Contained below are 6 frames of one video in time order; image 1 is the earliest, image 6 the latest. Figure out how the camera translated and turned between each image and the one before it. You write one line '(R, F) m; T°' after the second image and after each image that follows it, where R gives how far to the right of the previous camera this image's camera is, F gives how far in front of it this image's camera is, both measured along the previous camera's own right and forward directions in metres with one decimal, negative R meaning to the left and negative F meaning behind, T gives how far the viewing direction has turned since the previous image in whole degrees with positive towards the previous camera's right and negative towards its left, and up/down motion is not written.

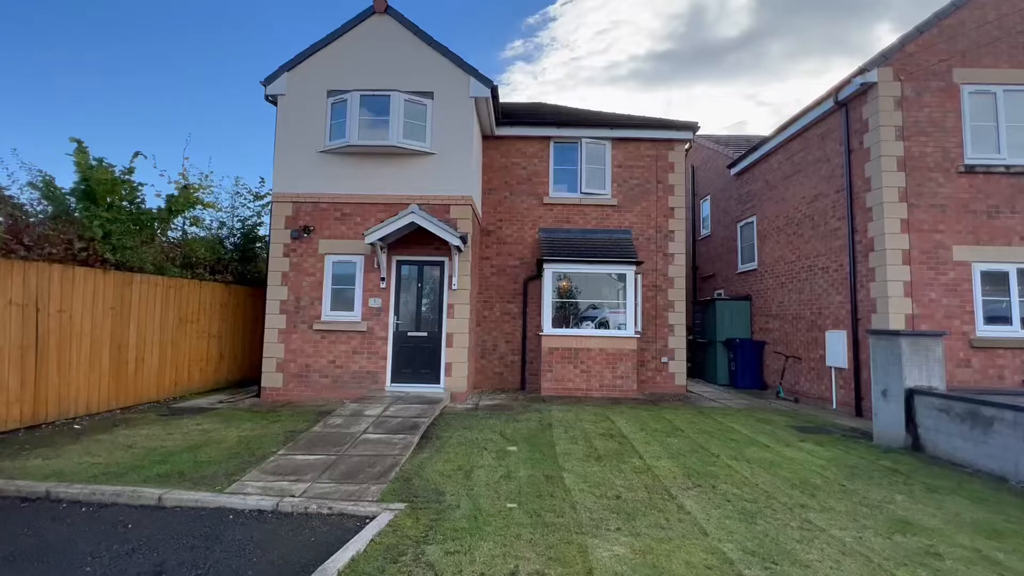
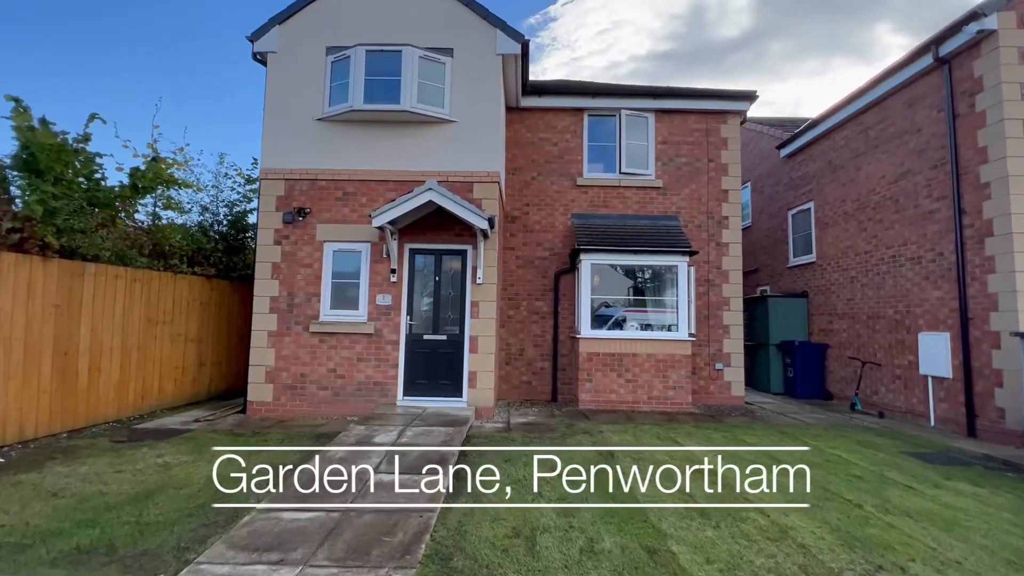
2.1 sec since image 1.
(-0.6, +1.6) m; 0°
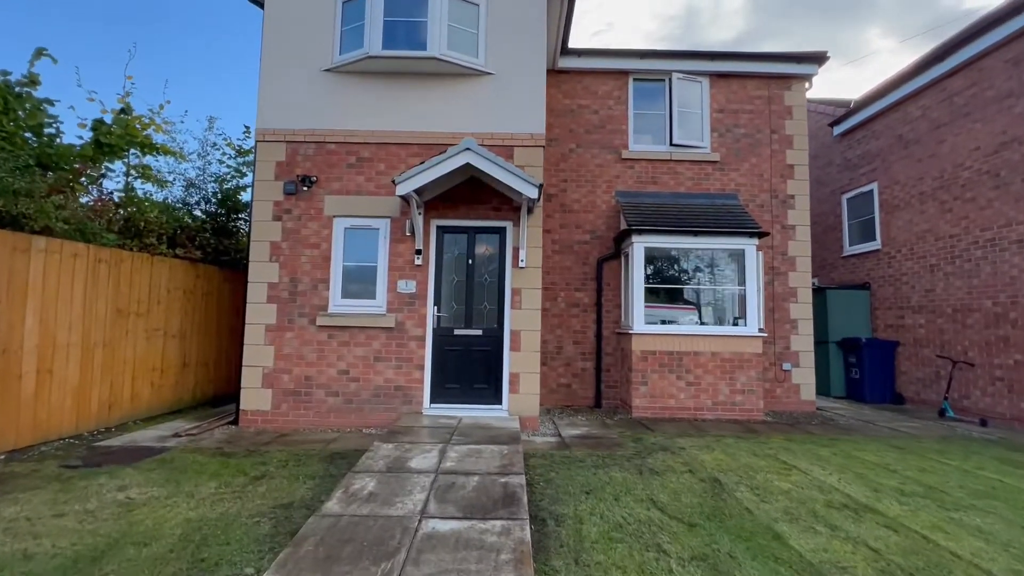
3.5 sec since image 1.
(-0.8, +1.4) m; +1°
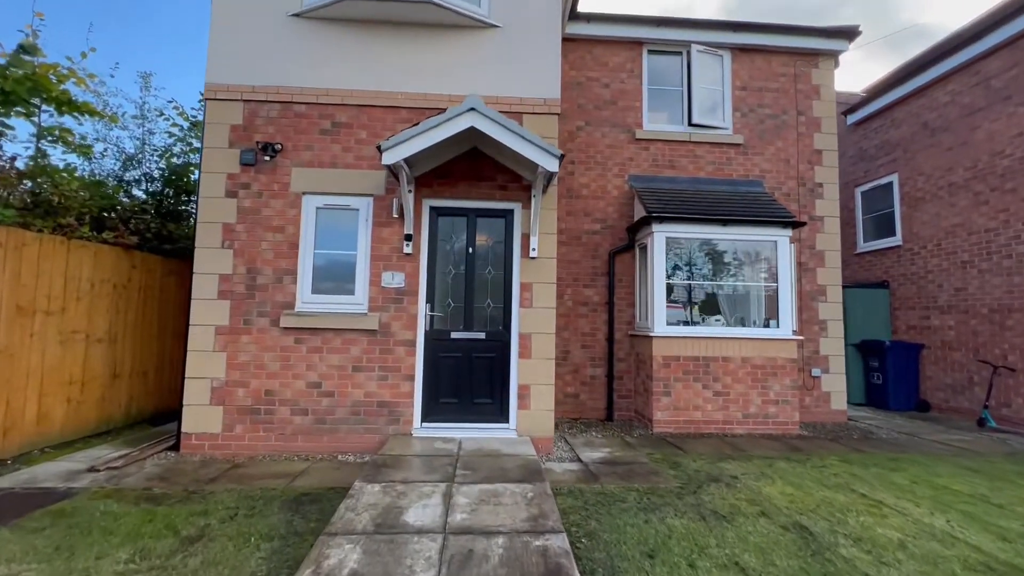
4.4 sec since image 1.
(-0.4, +1.1) m; +3°
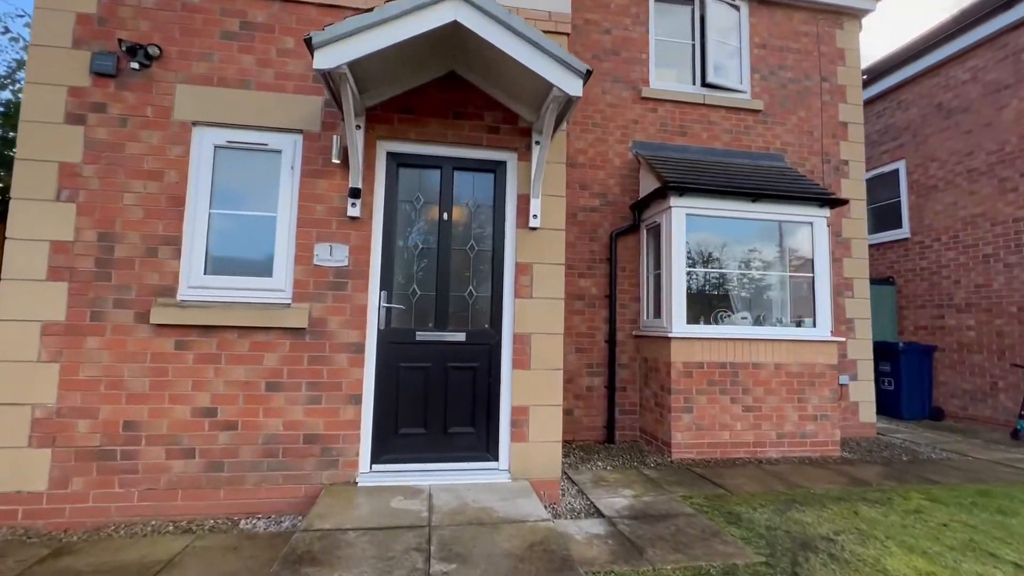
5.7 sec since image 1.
(-0.3, +1.6) m; +6°
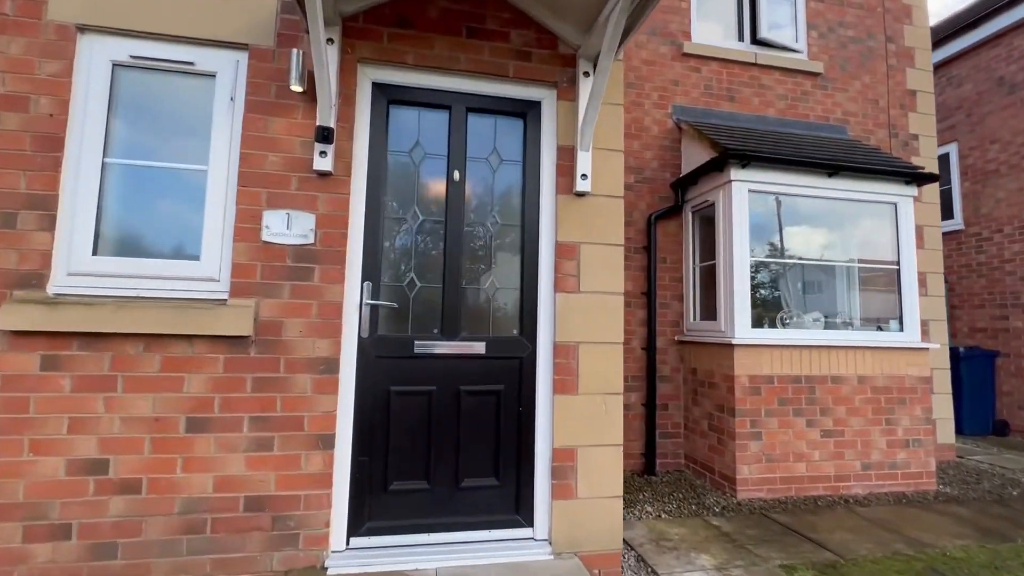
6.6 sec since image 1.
(-0.3, +1.2) m; +2°
